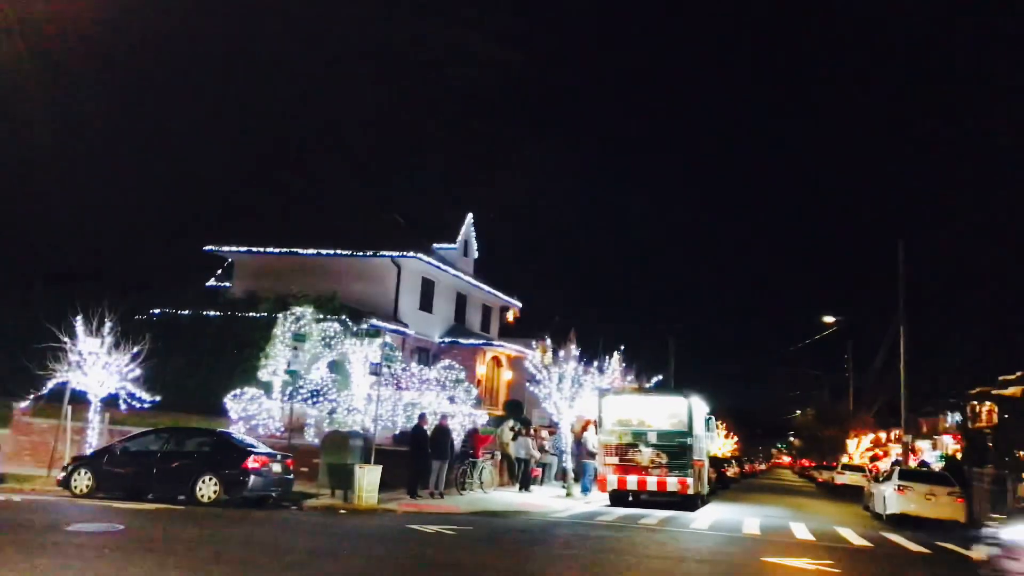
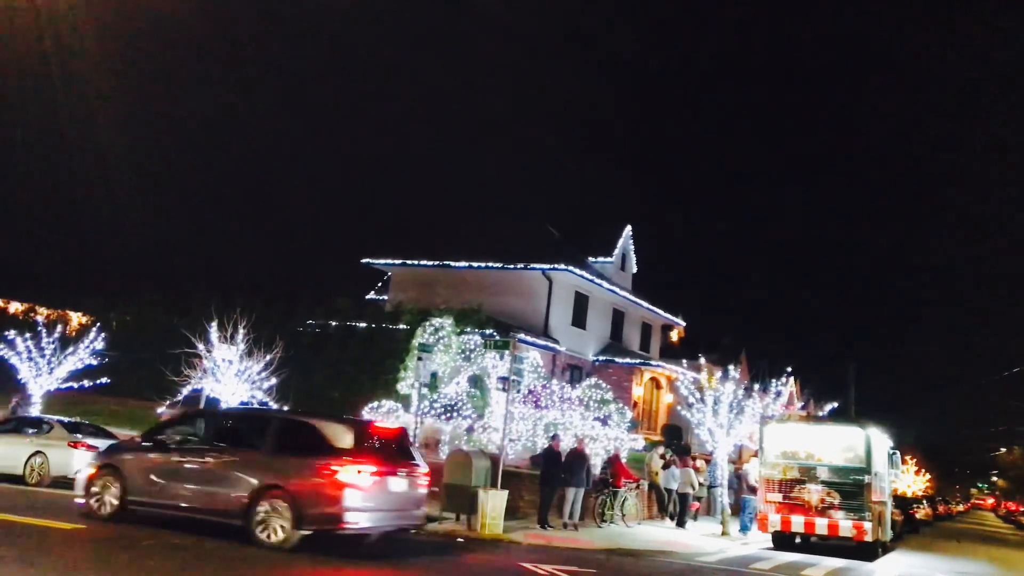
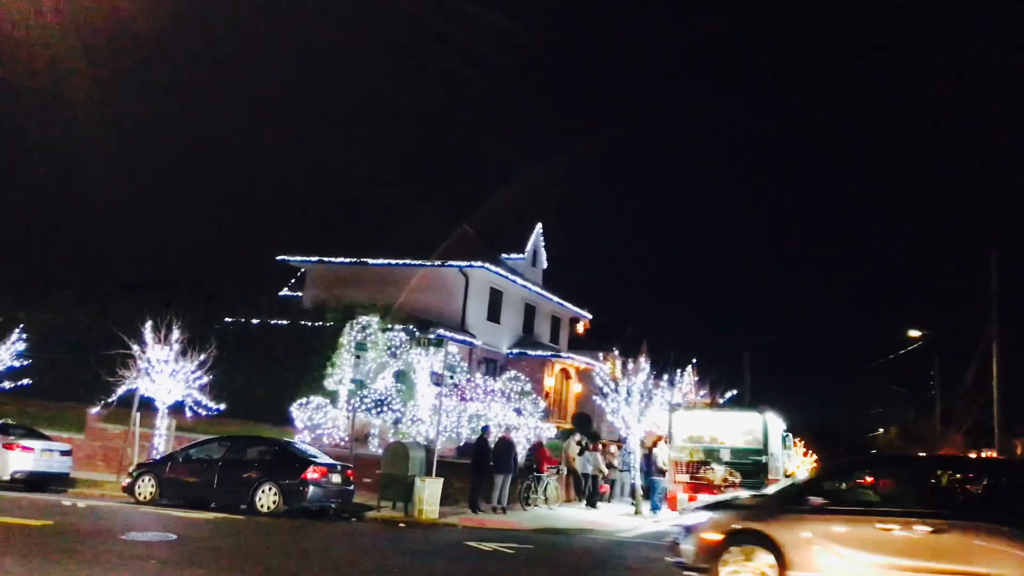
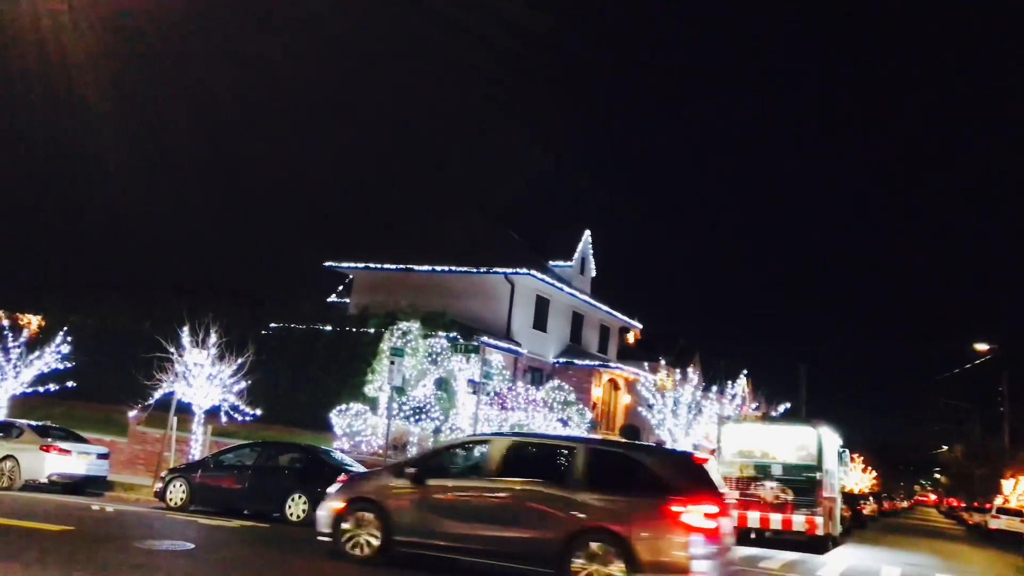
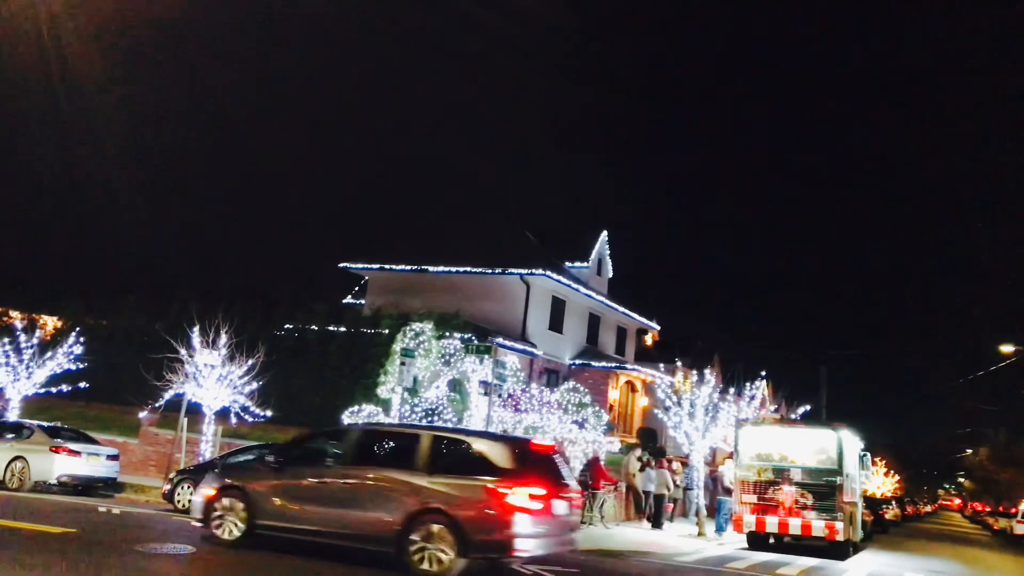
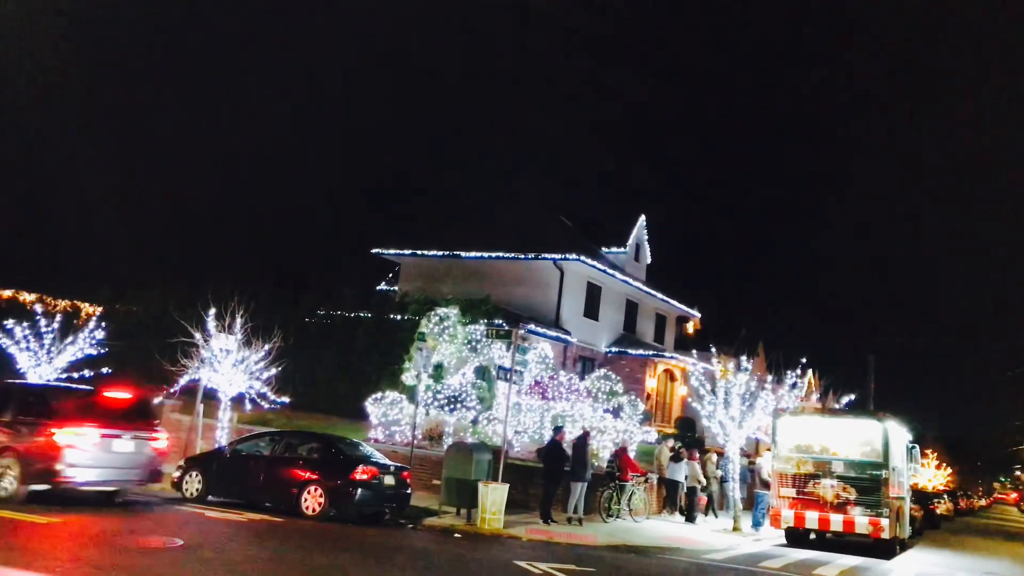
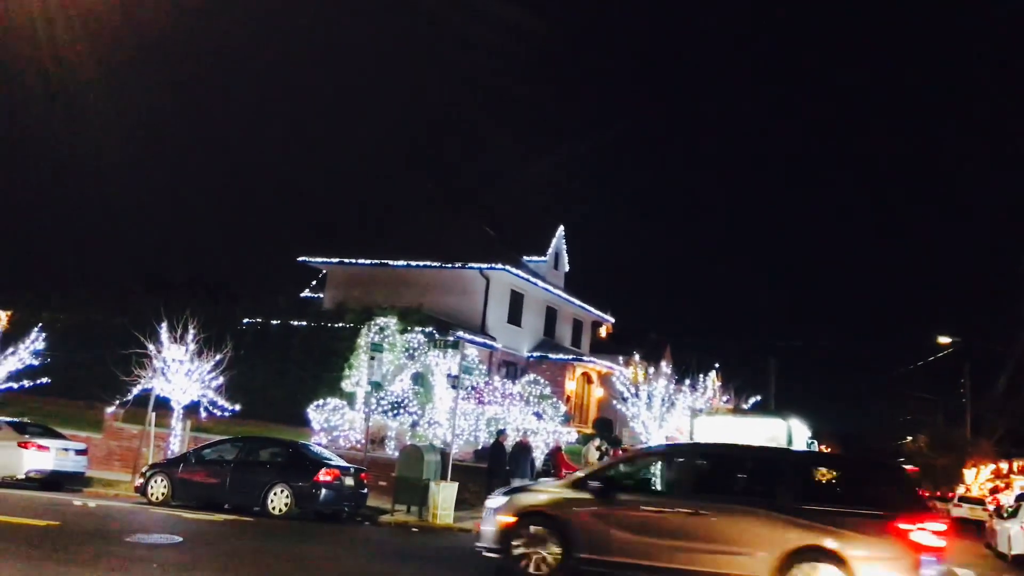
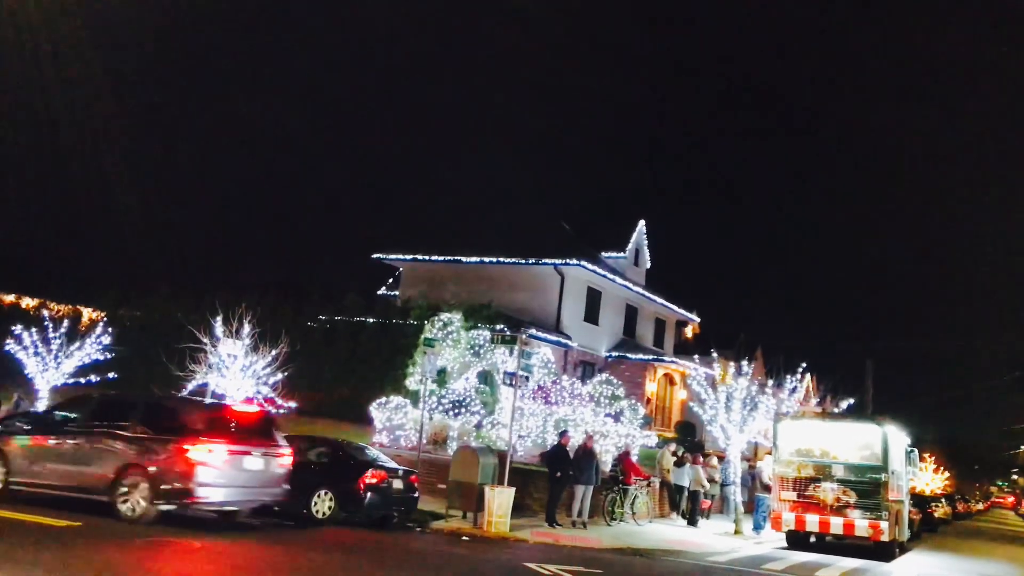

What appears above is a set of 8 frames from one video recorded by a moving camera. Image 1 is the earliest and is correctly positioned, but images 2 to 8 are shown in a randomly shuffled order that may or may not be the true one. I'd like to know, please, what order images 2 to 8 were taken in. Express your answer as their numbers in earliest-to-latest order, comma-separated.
3, 7, 4, 5, 2, 8, 6
